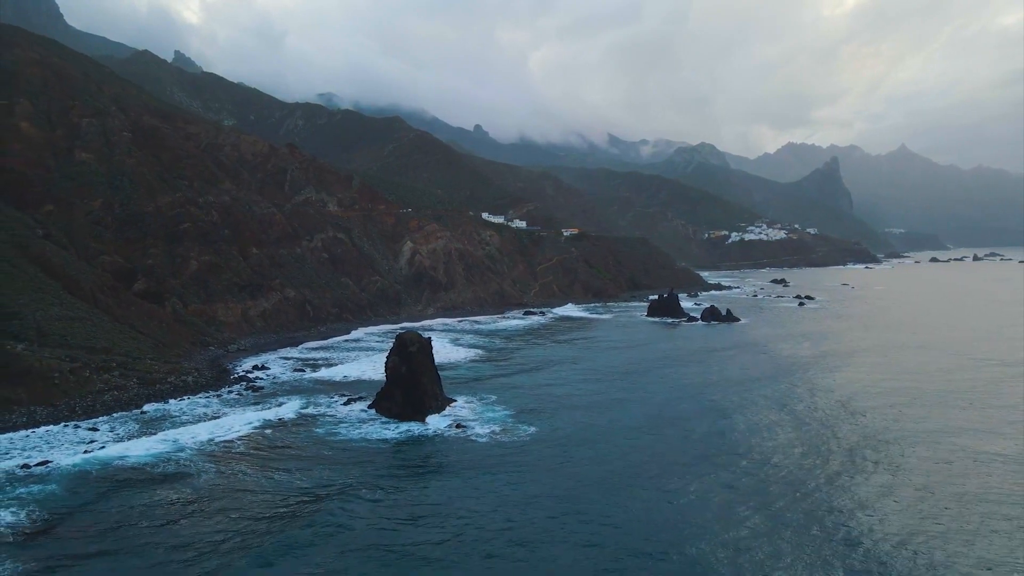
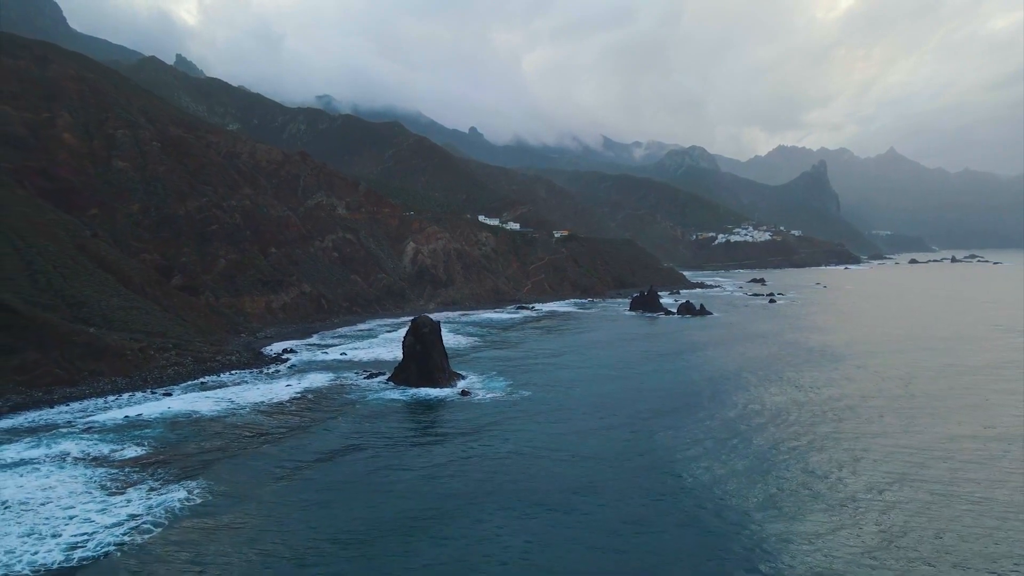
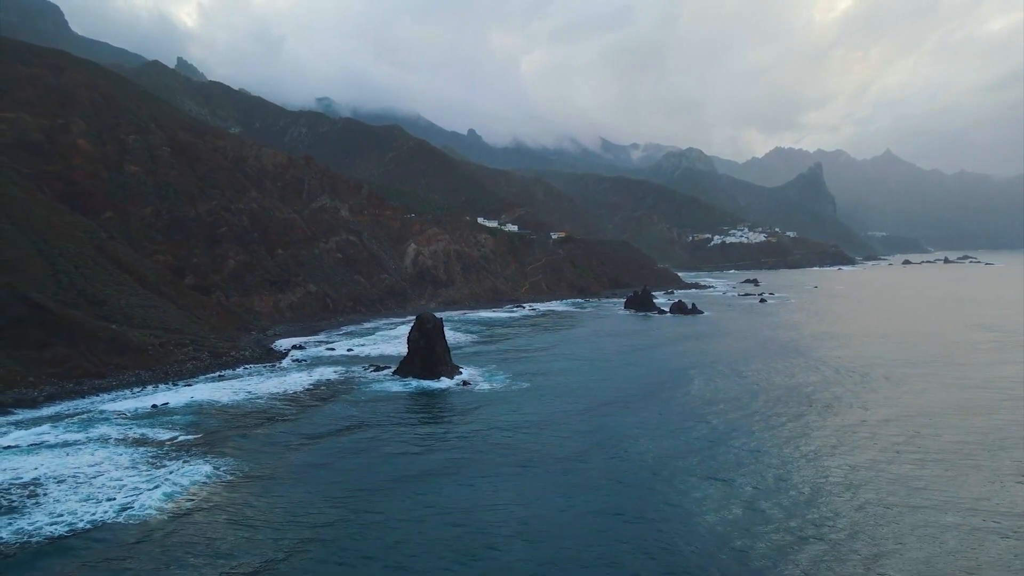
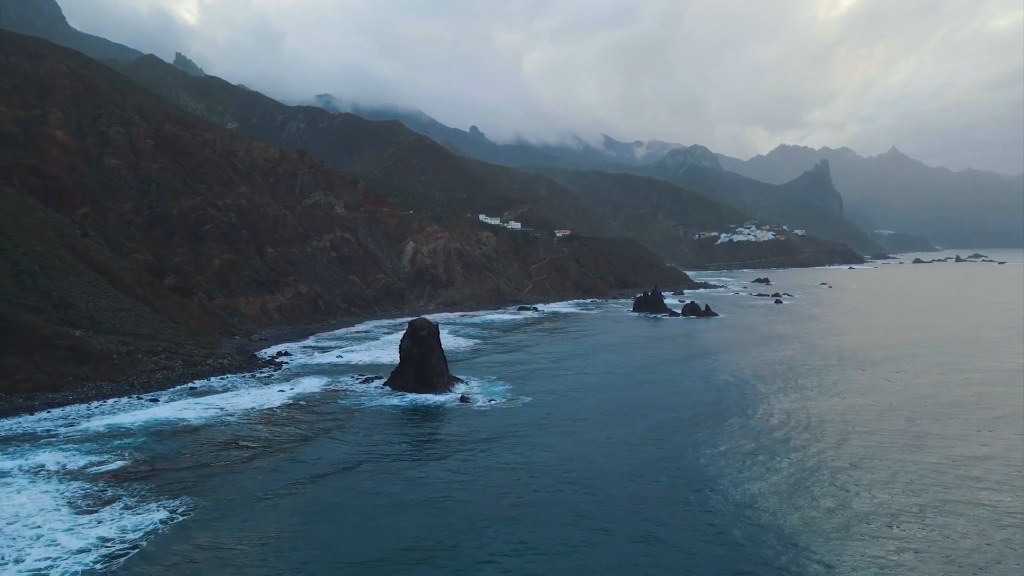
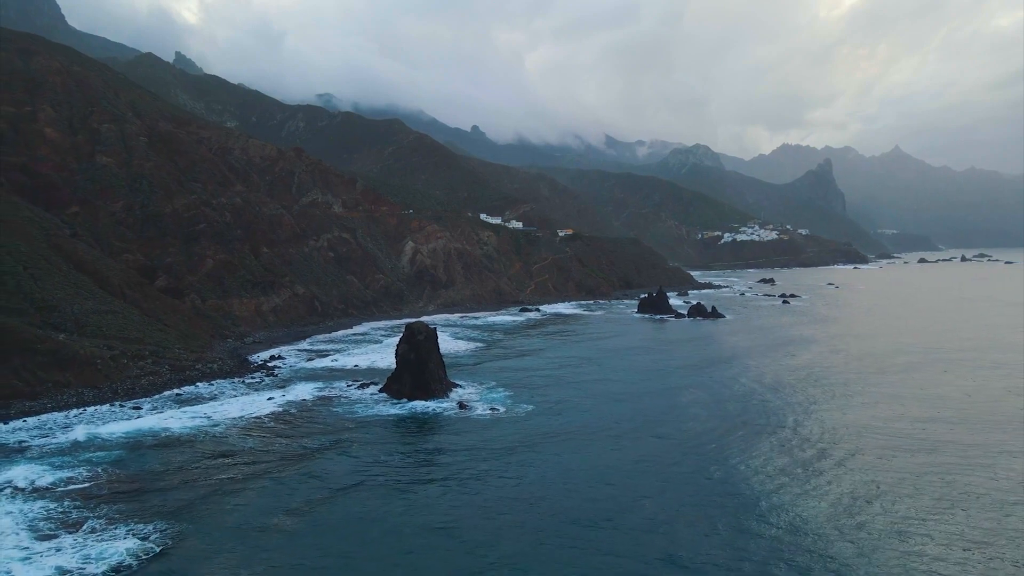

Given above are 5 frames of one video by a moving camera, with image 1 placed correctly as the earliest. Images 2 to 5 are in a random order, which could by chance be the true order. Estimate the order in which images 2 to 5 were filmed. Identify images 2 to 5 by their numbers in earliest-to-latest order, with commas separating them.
5, 4, 2, 3
